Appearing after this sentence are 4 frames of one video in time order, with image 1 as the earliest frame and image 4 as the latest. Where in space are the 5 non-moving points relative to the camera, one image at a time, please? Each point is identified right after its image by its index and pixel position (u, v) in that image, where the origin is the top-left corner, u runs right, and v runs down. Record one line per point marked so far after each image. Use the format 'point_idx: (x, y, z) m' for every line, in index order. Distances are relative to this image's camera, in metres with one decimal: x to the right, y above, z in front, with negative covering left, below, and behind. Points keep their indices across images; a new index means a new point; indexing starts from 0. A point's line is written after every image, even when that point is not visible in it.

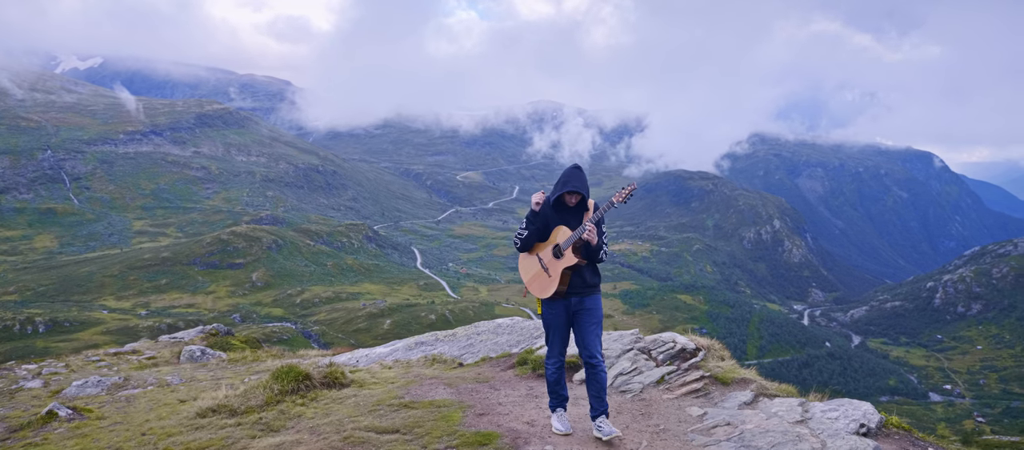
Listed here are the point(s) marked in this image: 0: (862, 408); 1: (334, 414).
0: (+7.2, -3.8, +10.5) m
1: (-4.6, -4.9, +13.4) m
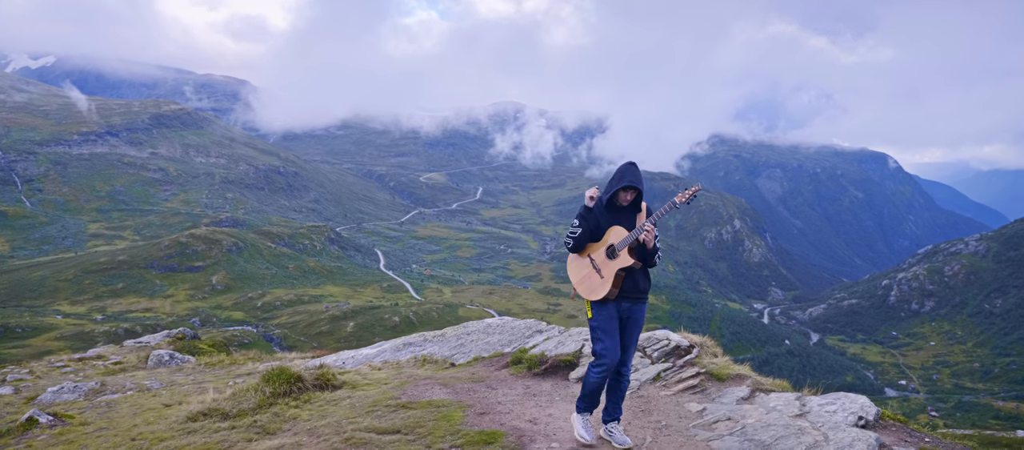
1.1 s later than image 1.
0: (+7.3, -3.7, +11.0) m
1: (-4.6, -4.8, +13.2) m
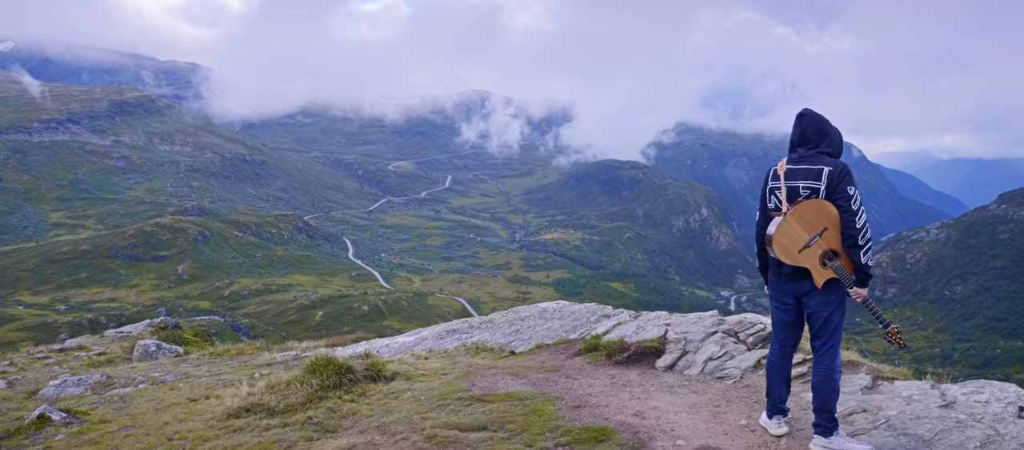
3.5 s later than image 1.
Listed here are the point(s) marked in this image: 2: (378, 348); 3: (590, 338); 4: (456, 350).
0: (+9.5, -3.1, +9.9) m
1: (-2.6, -4.2, +11.6) m
2: (-5.2, -4.7, +19.6) m
3: (+2.1, -3.2, +14.6) m
4: (-1.8, -4.0, +16.4) m
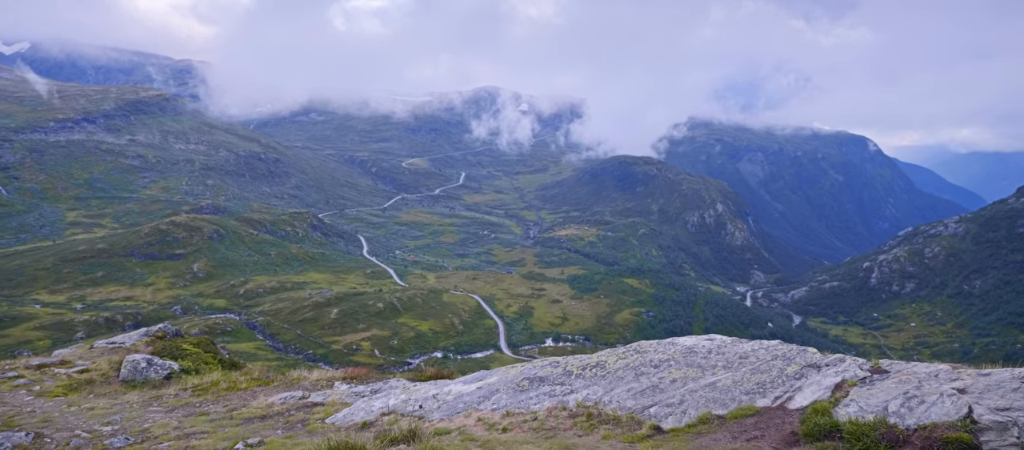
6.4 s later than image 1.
0: (+11.7, -3.0, +4.8) m
1: (-0.3, -4.2, +6.7) m
2: (-2.7, -4.6, +14.8) m
3: (+4.5, -3.1, +9.6) m
4: (+0.6, -3.9, +11.5) m
